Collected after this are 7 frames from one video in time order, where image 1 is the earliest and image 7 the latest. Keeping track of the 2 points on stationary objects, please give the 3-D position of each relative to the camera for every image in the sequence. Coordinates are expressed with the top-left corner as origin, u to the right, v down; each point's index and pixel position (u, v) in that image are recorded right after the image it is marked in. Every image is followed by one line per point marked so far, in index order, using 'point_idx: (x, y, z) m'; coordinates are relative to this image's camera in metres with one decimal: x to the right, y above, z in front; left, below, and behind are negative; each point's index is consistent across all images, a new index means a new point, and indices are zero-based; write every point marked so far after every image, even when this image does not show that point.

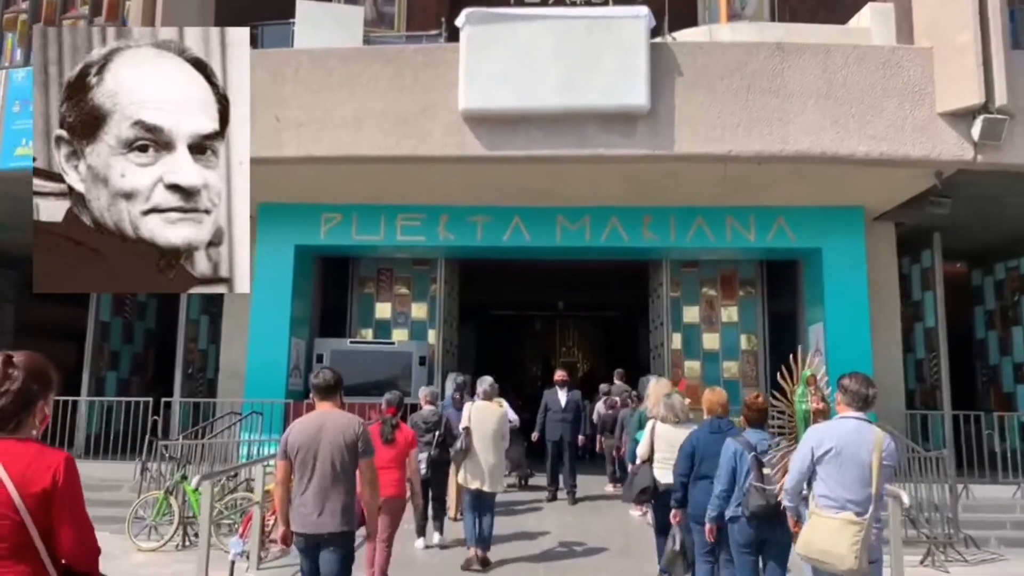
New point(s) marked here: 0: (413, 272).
0: (-1.8, +0.3, +14.2) m
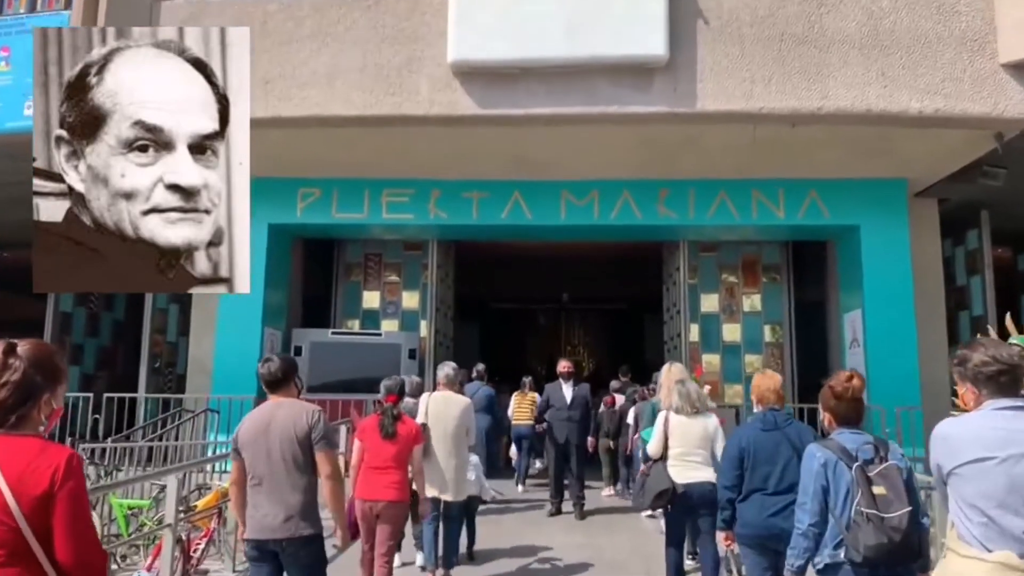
0: (-1.8, +0.5, +13.0) m
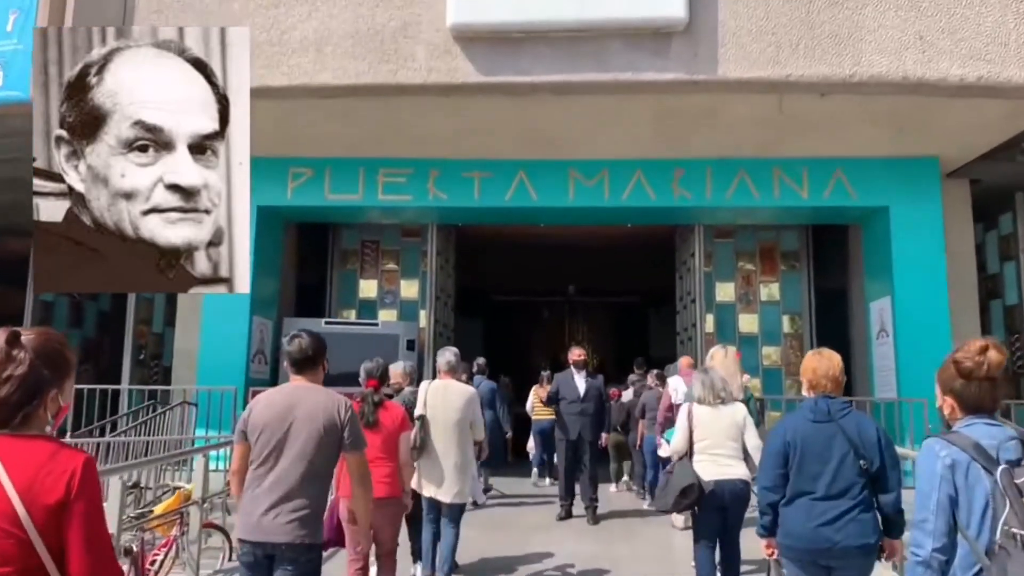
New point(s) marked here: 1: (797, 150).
0: (-1.7, +0.7, +12.3) m
1: (+3.4, +1.7, +9.6) m
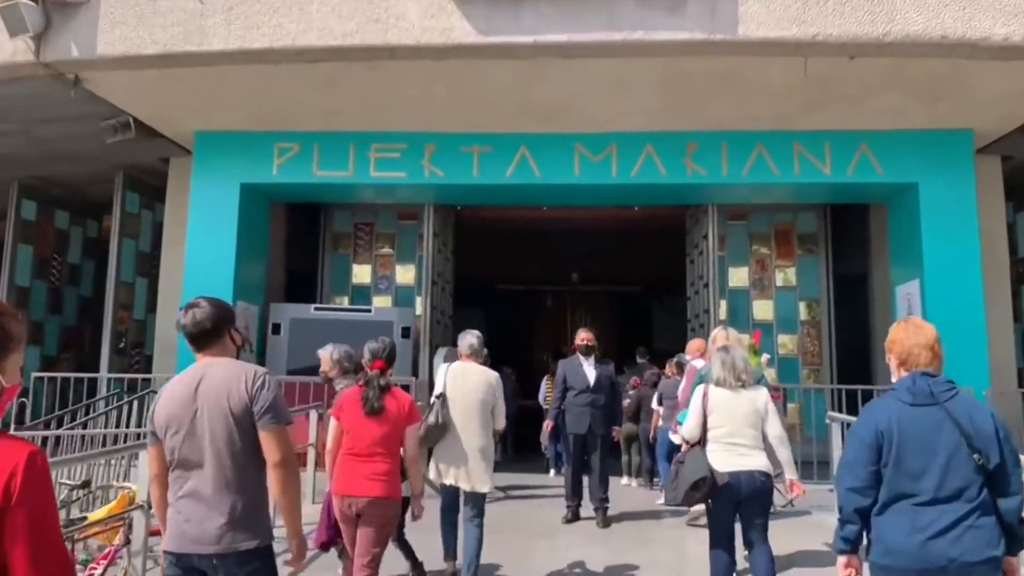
0: (-1.7, +0.9, +11.7) m
1: (+3.5, +1.9, +8.9) m
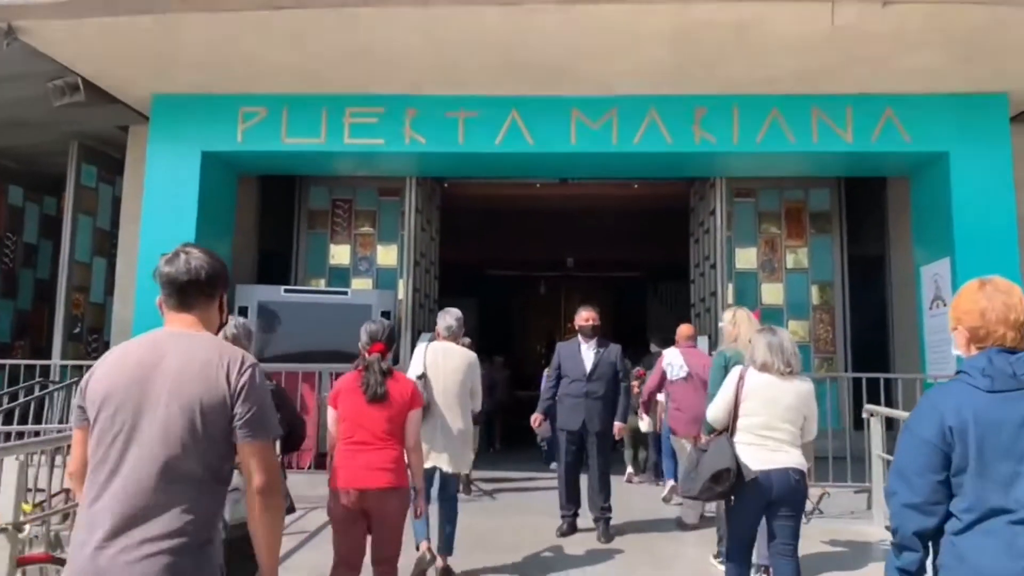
0: (-1.8, +1.1, +10.8) m
1: (+3.3, +2.1, +8.0) m
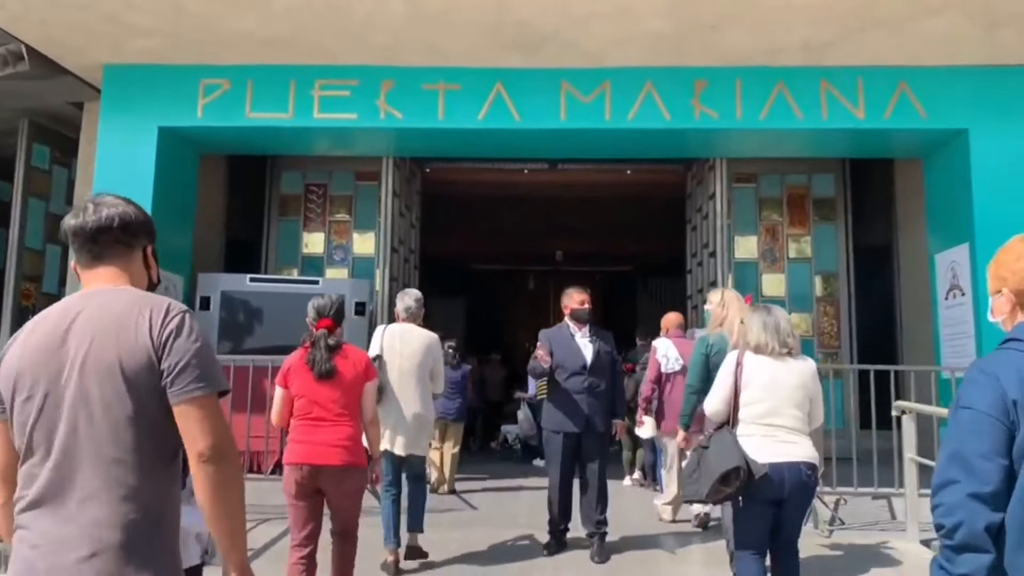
0: (-2.0, +1.3, +10.1) m
1: (+3.2, +2.2, +7.4) m
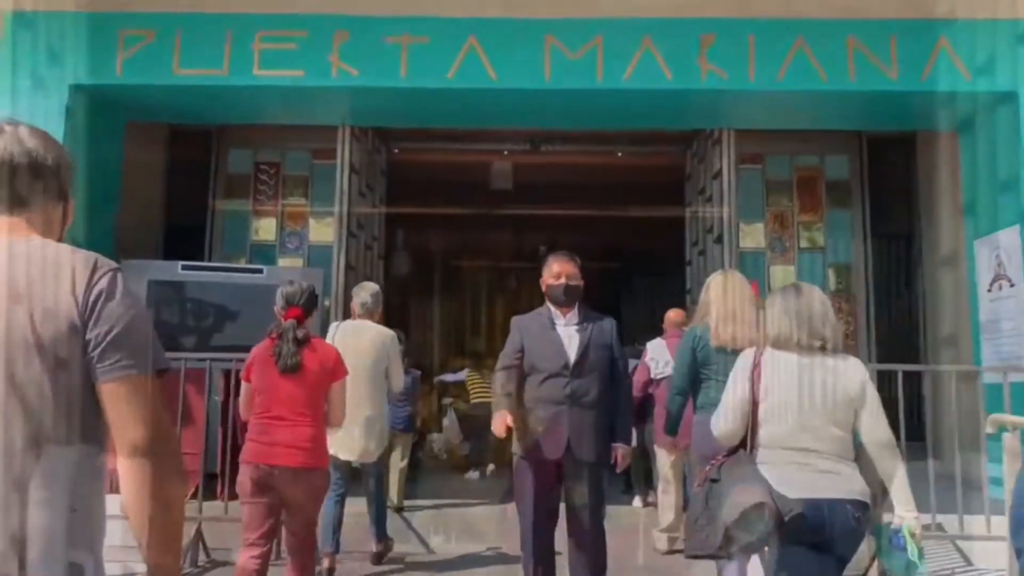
0: (-2.3, +1.4, +8.9) m
1: (+3.0, +2.3, +6.4) m
